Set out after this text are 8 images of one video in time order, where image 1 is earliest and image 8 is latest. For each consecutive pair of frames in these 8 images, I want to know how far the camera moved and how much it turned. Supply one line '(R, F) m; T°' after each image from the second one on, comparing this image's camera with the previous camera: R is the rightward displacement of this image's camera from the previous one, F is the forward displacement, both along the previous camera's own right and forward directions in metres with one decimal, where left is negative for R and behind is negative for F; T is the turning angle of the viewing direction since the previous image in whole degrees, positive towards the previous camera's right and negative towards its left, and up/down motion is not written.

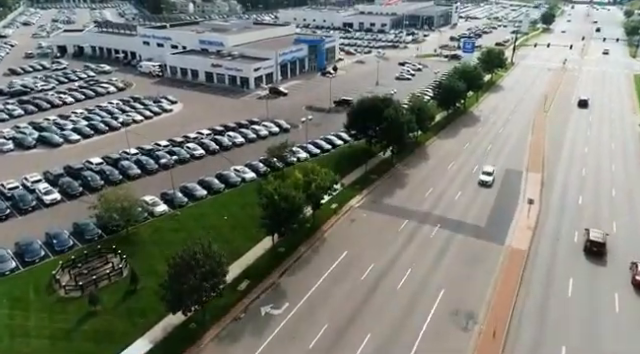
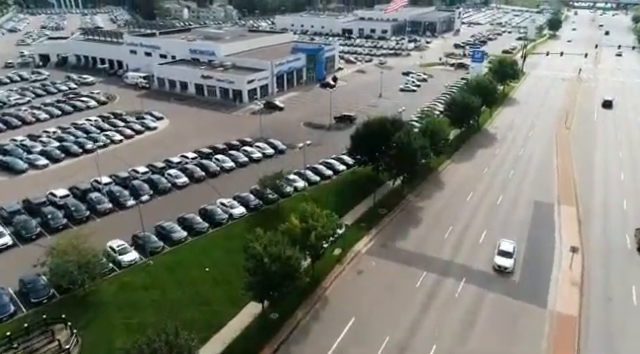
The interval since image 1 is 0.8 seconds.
(-0.1, +5.8) m; 0°
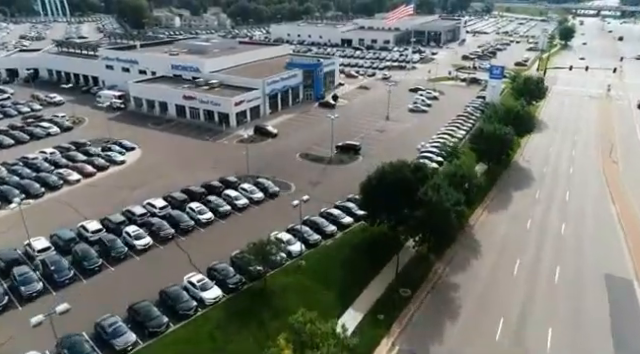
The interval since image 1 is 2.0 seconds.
(-0.2, +9.2) m; 0°
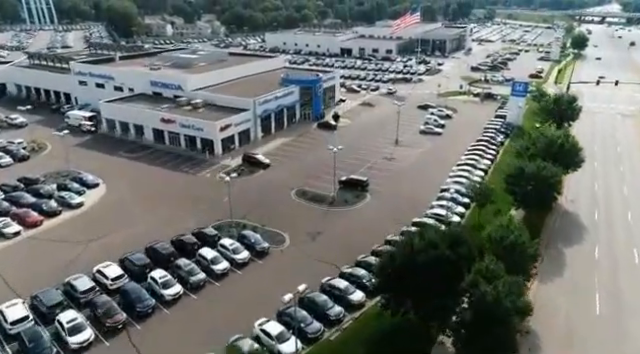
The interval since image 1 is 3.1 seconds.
(-0.2, +8.5) m; 0°
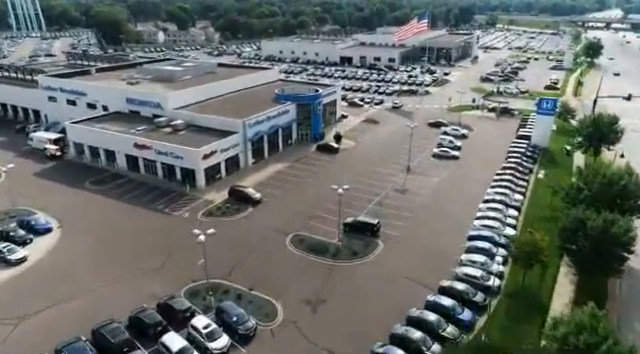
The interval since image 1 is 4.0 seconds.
(-0.2, +7.6) m; 0°
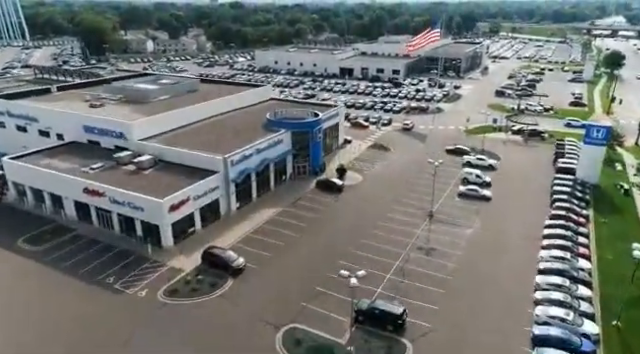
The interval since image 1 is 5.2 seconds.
(-0.3, +9.9) m; 0°
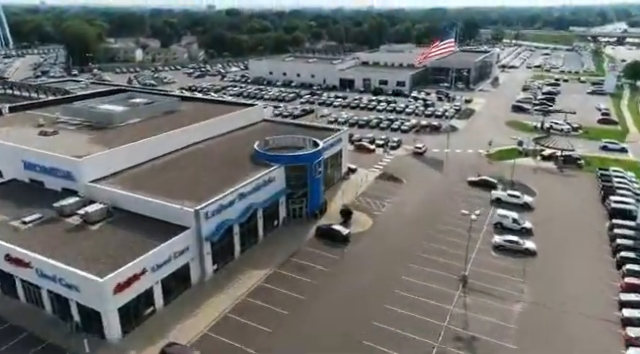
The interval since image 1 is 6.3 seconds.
(-0.2, +9.0) m; 0°
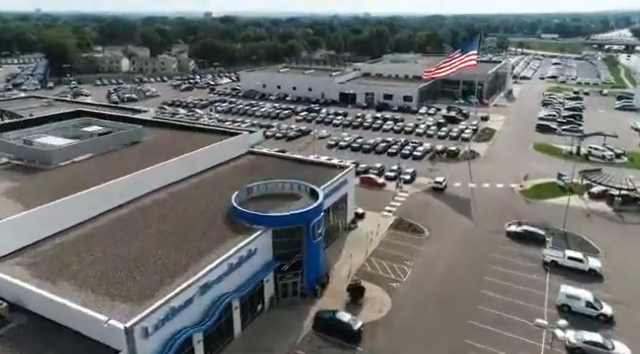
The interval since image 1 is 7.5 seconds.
(-0.2, +10.4) m; 0°
